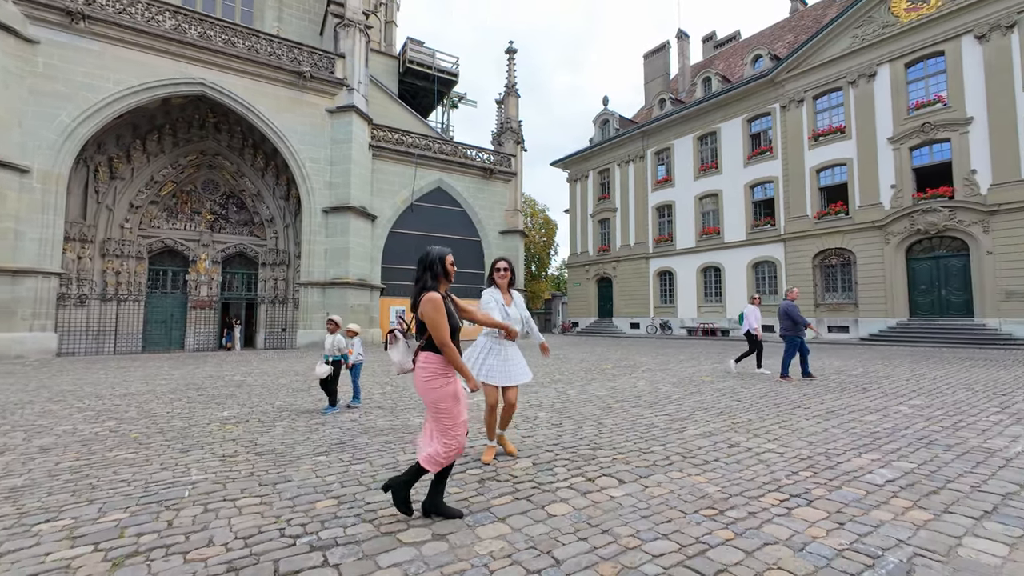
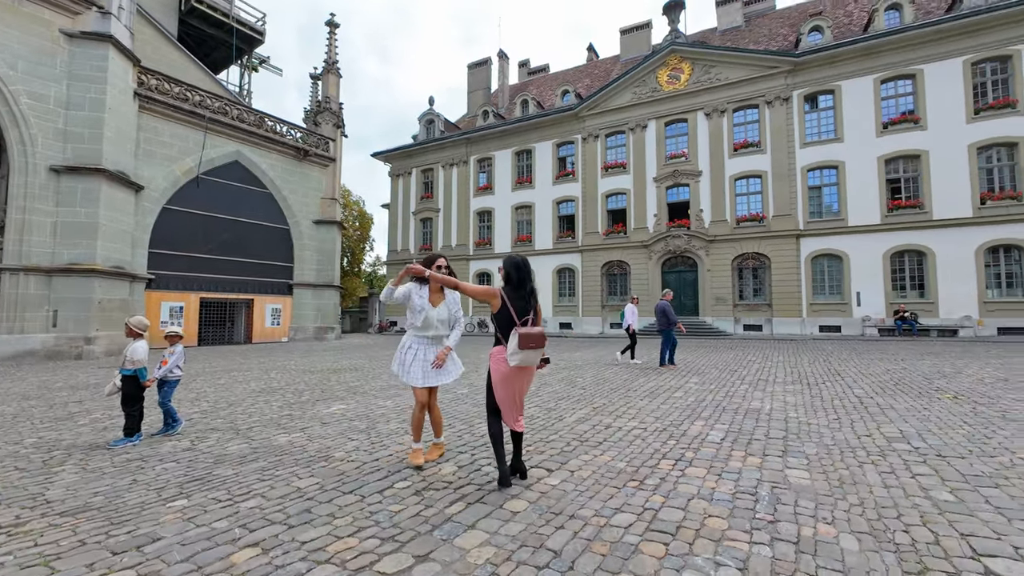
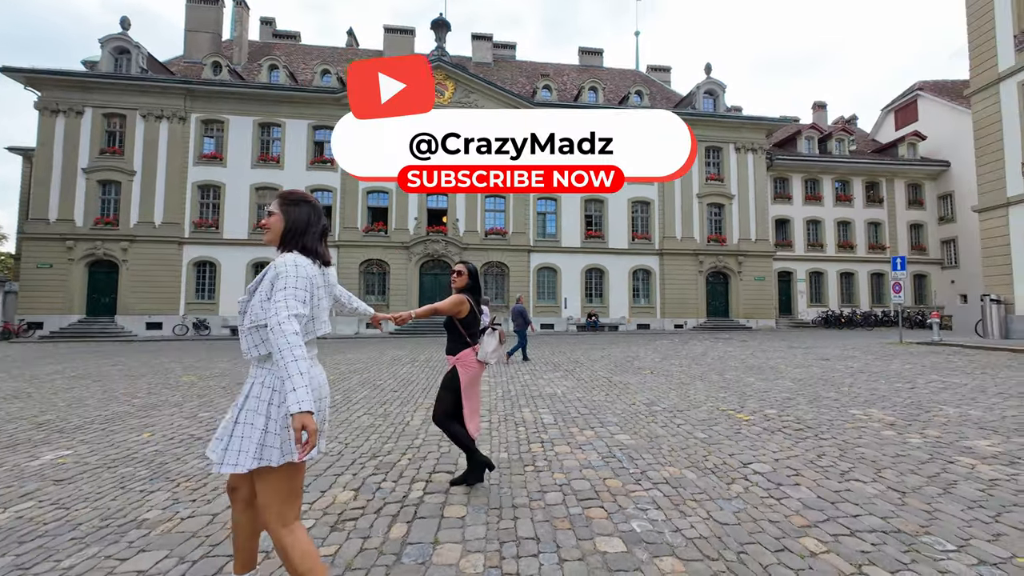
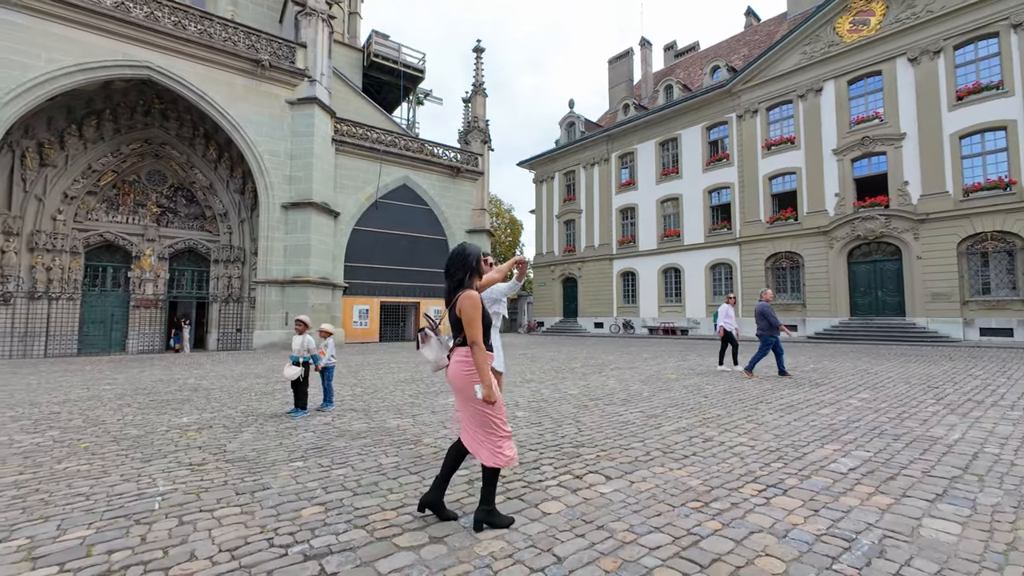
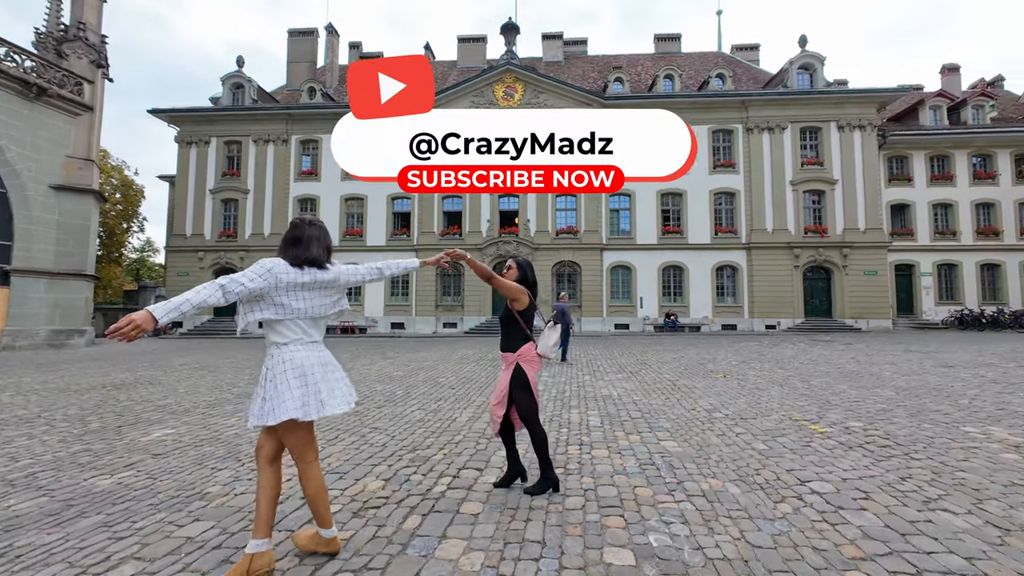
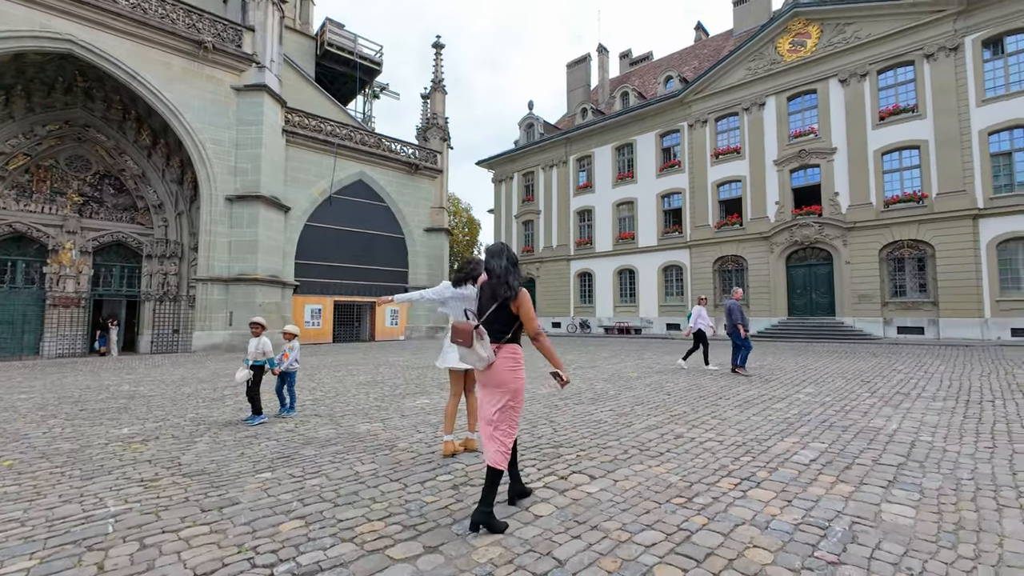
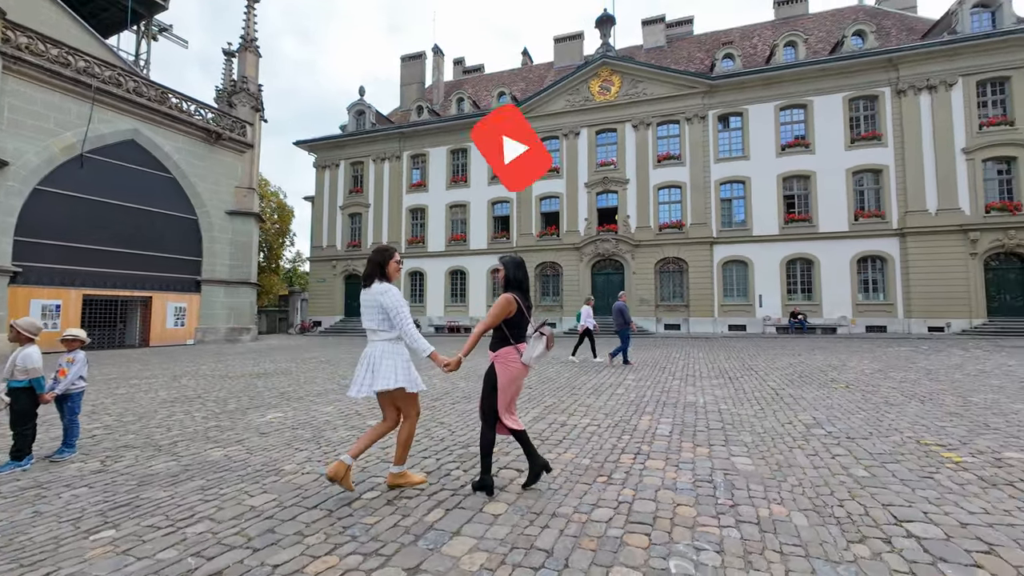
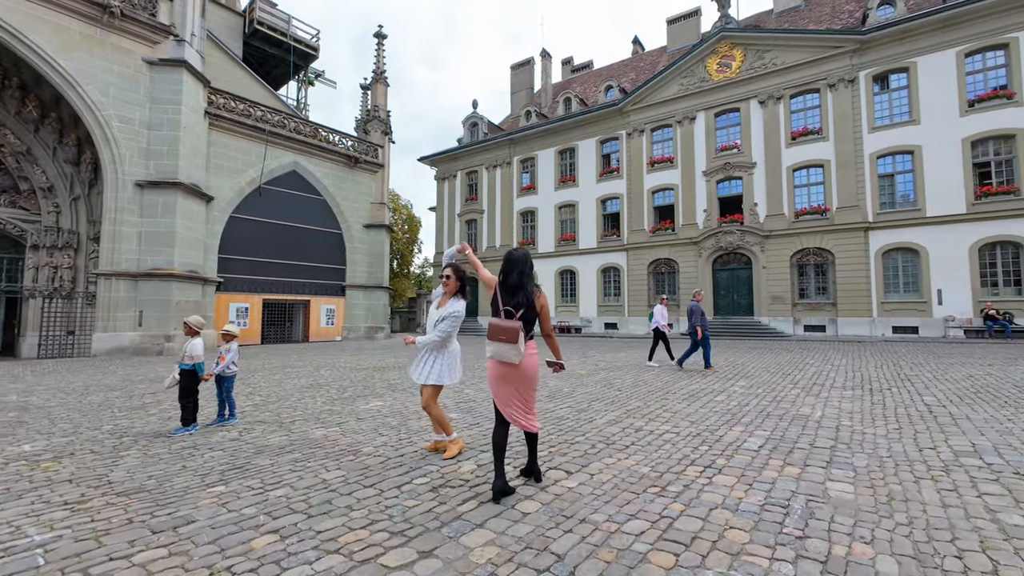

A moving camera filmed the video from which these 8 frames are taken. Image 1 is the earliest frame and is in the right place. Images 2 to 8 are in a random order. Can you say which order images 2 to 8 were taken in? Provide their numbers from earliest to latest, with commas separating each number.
4, 6, 8, 2, 7, 5, 3
